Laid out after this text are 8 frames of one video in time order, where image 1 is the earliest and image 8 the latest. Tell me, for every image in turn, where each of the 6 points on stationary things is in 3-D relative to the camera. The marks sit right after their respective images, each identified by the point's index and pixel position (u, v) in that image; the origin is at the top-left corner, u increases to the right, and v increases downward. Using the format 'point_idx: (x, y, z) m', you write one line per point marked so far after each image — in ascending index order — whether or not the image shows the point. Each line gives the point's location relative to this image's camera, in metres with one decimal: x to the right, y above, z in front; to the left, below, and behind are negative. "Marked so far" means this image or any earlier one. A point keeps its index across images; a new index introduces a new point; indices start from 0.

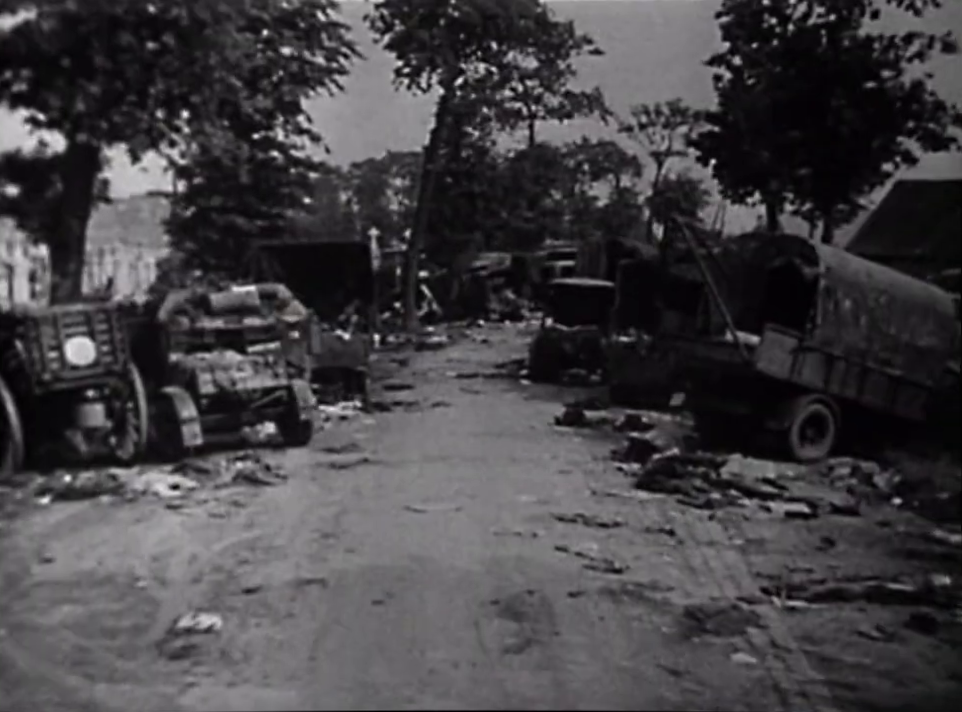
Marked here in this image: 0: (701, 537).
0: (+0.8, -0.7, +4.0) m
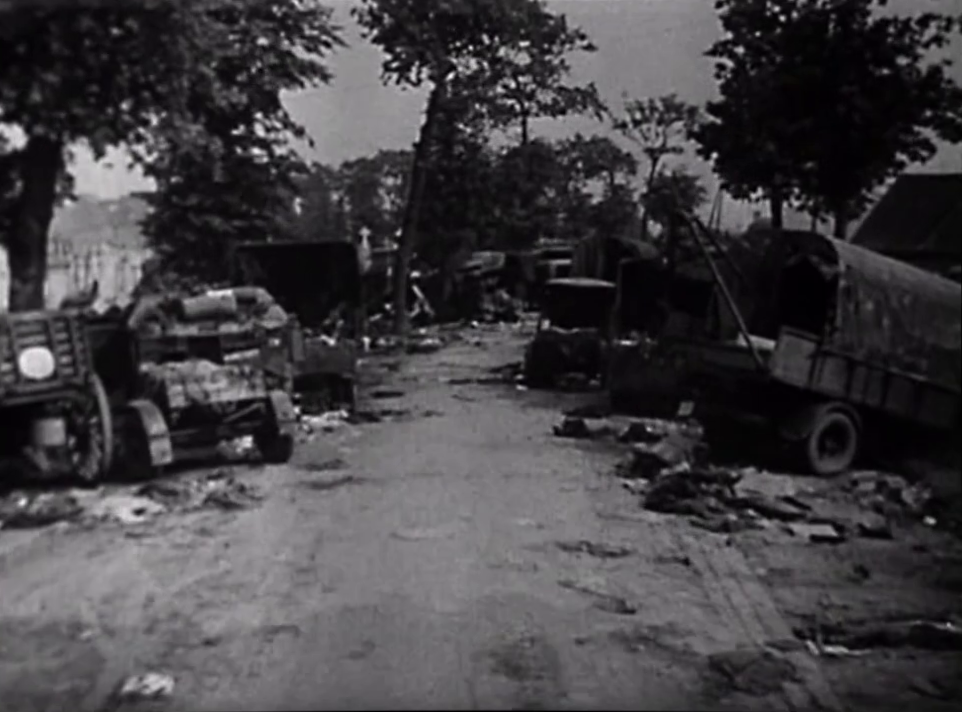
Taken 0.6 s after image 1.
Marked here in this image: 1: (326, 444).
0: (+0.8, -0.7, +3.6) m
1: (-0.8, -0.5, +5.8) m
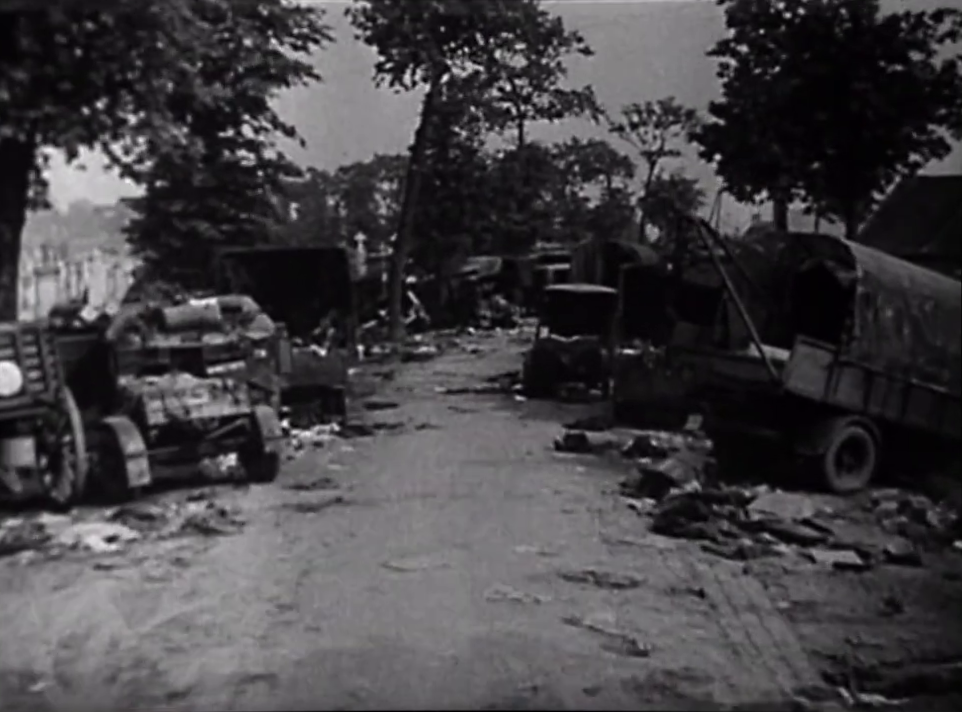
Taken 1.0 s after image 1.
0: (+0.8, -0.7, +3.3) m
1: (-0.8, -0.5, +5.5) m
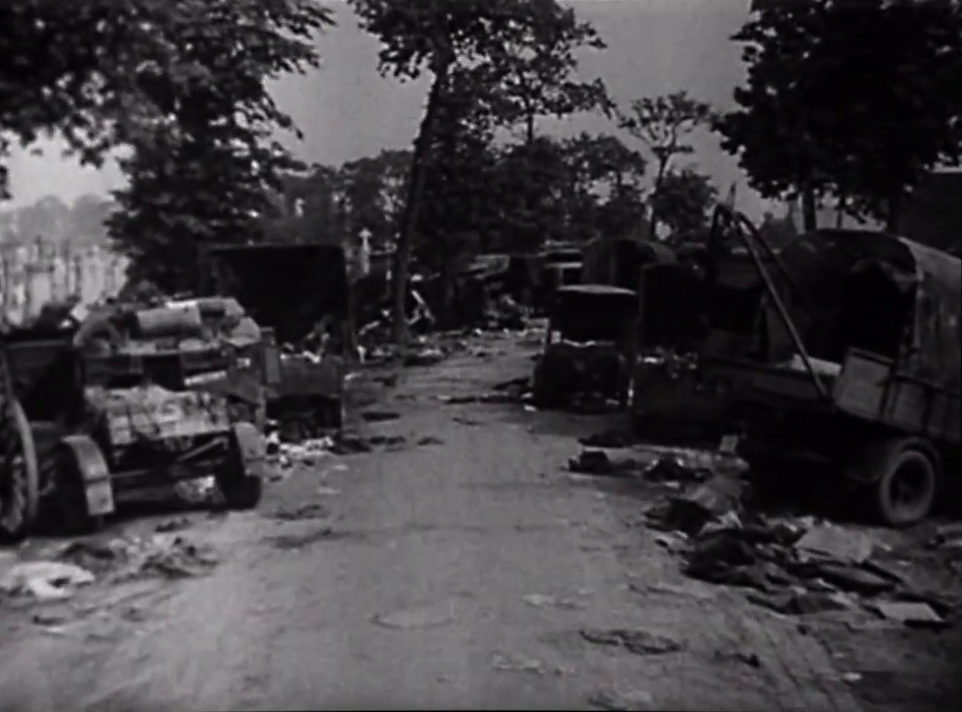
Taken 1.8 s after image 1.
0: (+0.8, -0.8, +2.8) m
1: (-0.8, -0.6, +4.9) m
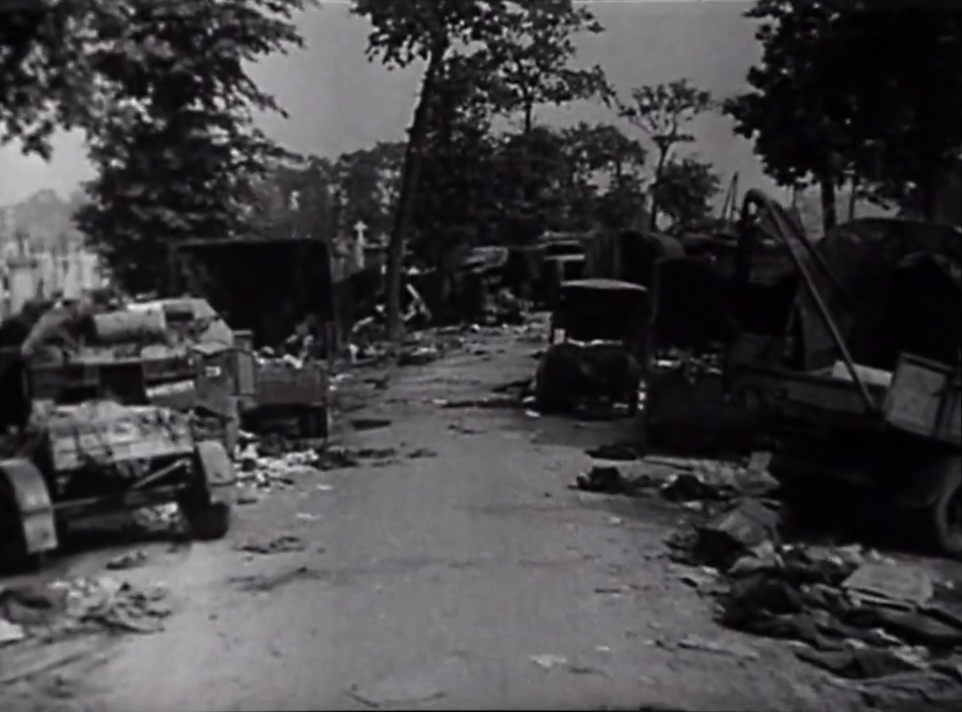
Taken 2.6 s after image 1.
0: (+0.8, -0.8, +2.2) m
1: (-0.8, -0.6, +4.4) m
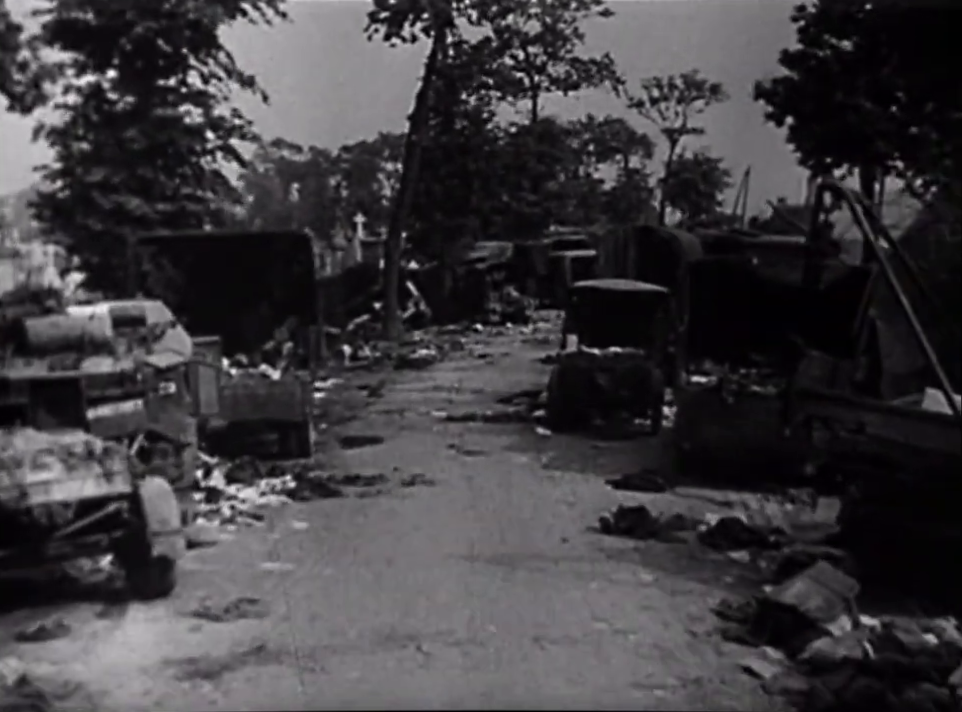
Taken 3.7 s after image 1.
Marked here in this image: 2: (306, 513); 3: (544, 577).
0: (+0.8, -0.9, +1.5) m
1: (-0.8, -0.7, +3.7) m
2: (-0.7, -0.6, +4.5) m
3: (+0.2, -0.7, +3.3) m
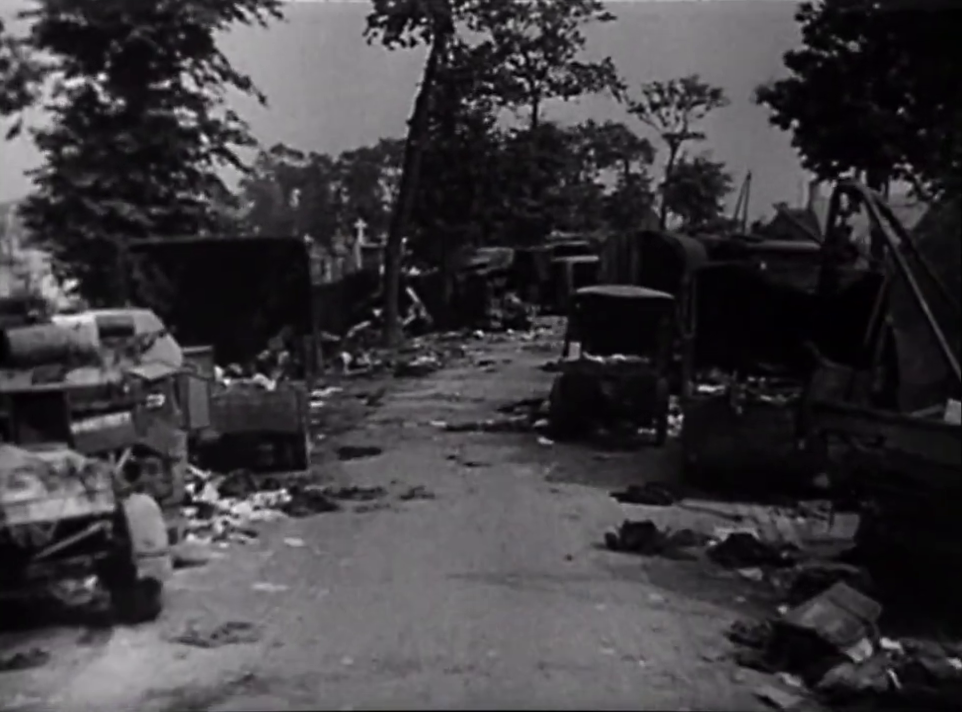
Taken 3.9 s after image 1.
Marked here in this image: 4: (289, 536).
0: (+0.8, -0.9, +1.4) m
1: (-0.8, -0.7, +3.6) m
2: (-0.7, -0.7, +4.4) m
3: (+0.2, -0.7, +3.1) m
4: (-0.7, -0.7, +4.0) m
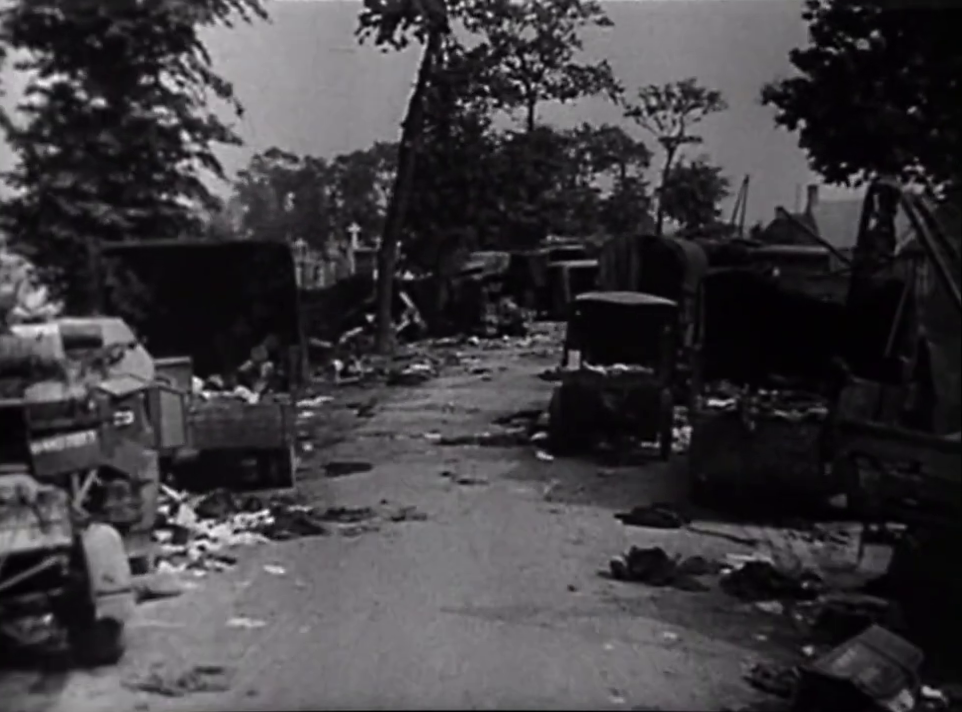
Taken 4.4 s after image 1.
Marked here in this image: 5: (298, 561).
0: (+0.8, -1.0, +1.1) m
1: (-0.8, -0.7, +3.3) m
2: (-0.7, -0.7, +4.1) m
3: (+0.2, -0.8, +2.8) m
4: (-0.7, -0.7, +3.7) m
5: (-0.7, -0.7, +4.0) m
